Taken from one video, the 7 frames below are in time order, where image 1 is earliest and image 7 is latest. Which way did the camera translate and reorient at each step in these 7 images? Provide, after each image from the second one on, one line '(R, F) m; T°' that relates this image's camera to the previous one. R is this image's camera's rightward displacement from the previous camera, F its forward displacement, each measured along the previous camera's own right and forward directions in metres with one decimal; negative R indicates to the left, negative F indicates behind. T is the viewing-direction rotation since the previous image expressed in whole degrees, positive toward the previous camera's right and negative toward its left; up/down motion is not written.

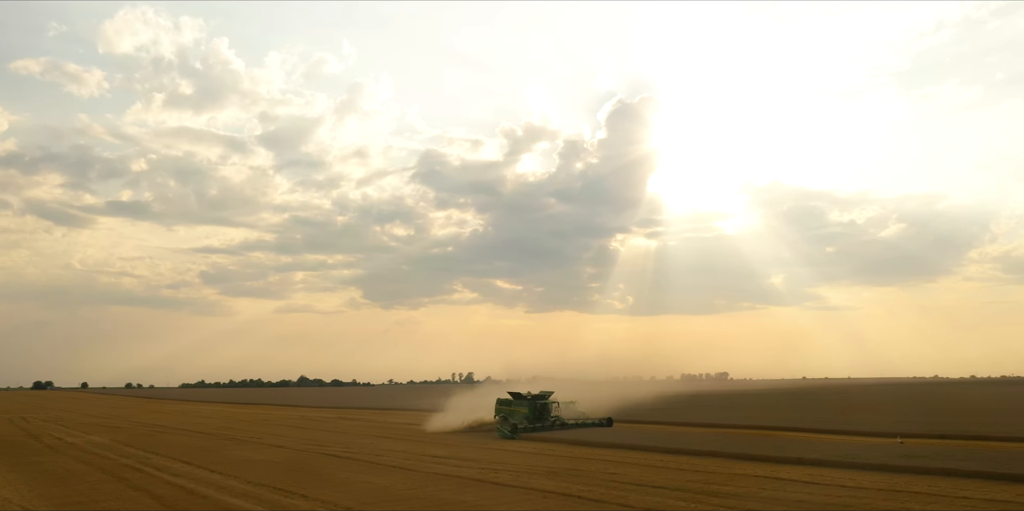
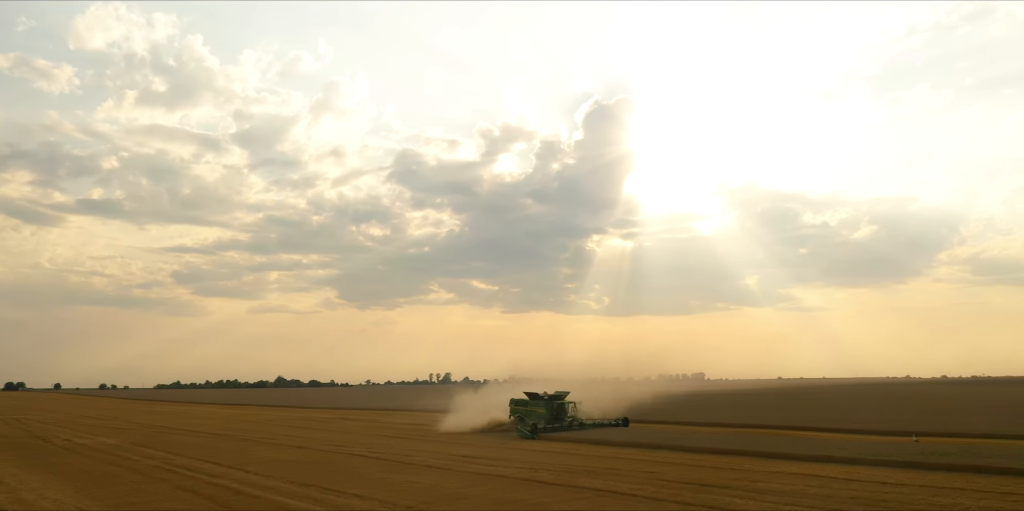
(-1.7, -0.3) m; +2°
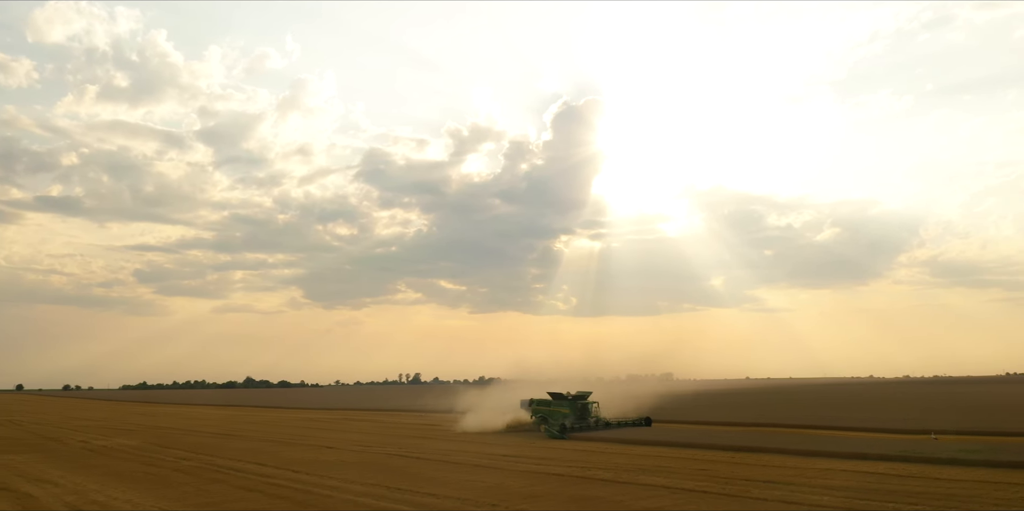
(-2.3, -0.4) m; +2°
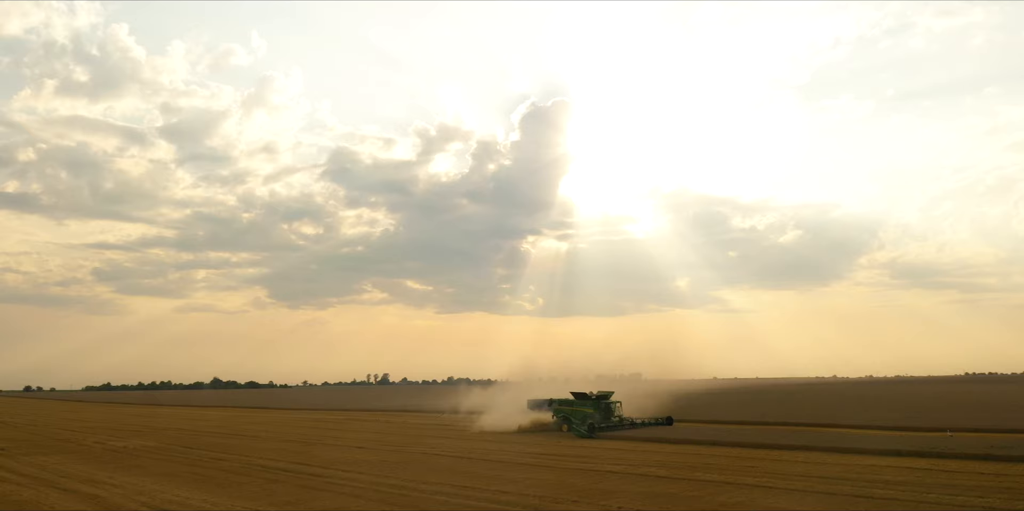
(-2.4, -0.5) m; +2°
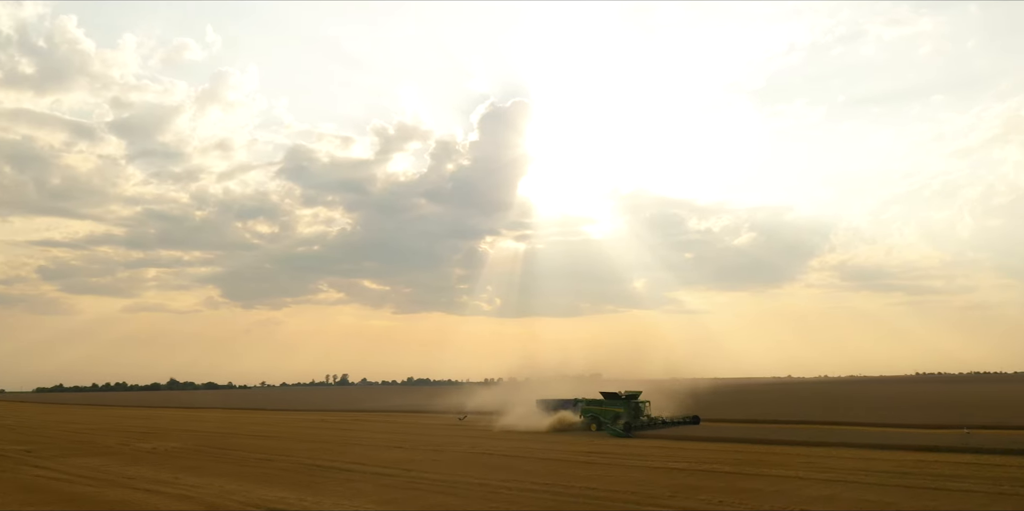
(-3.2, -0.6) m; +3°
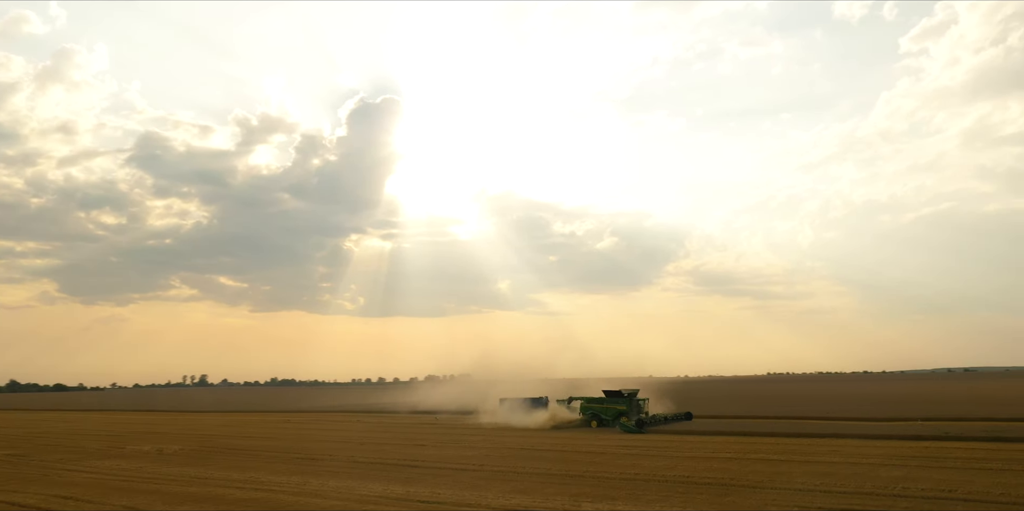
(-6.5, -1.2) m; +9°
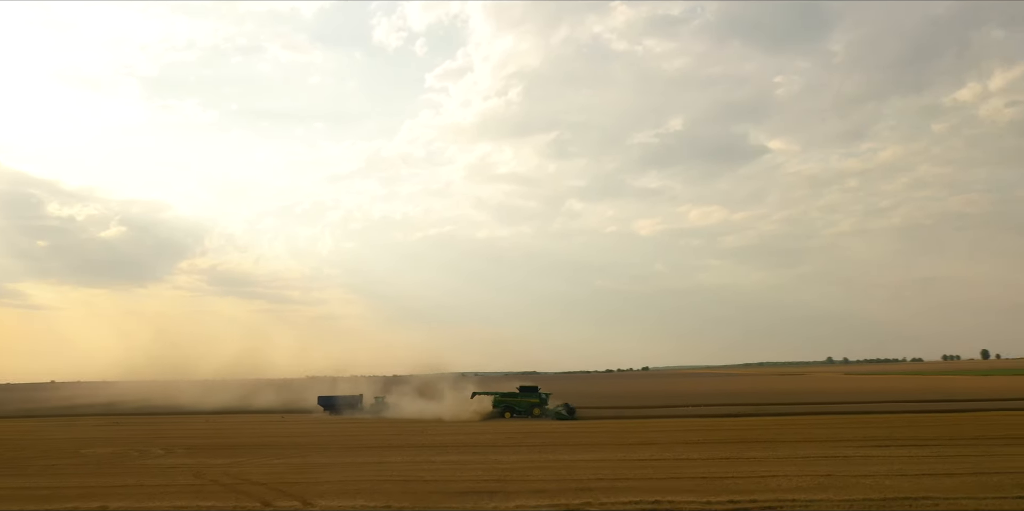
(-21.5, -1.6) m; +32°
